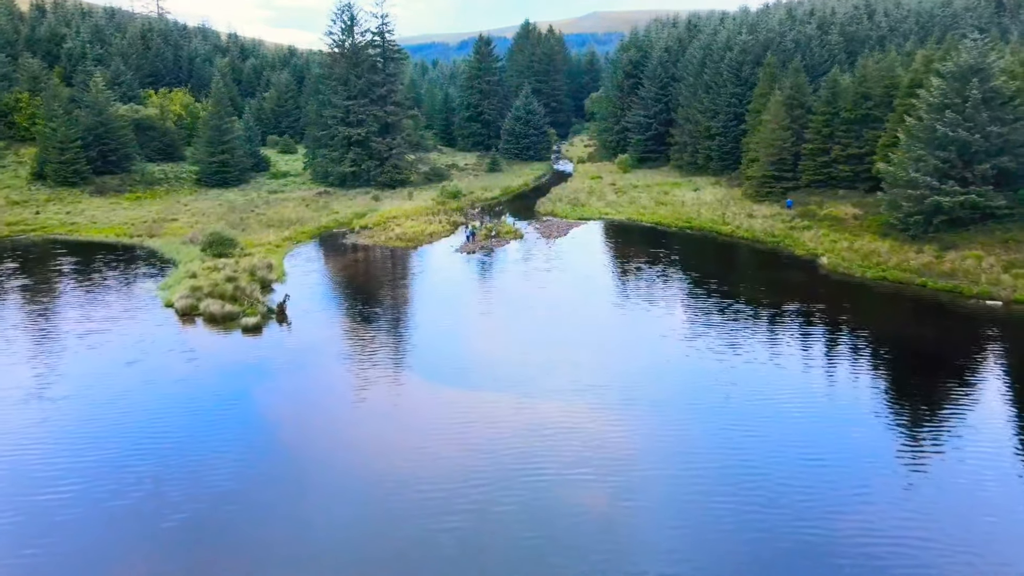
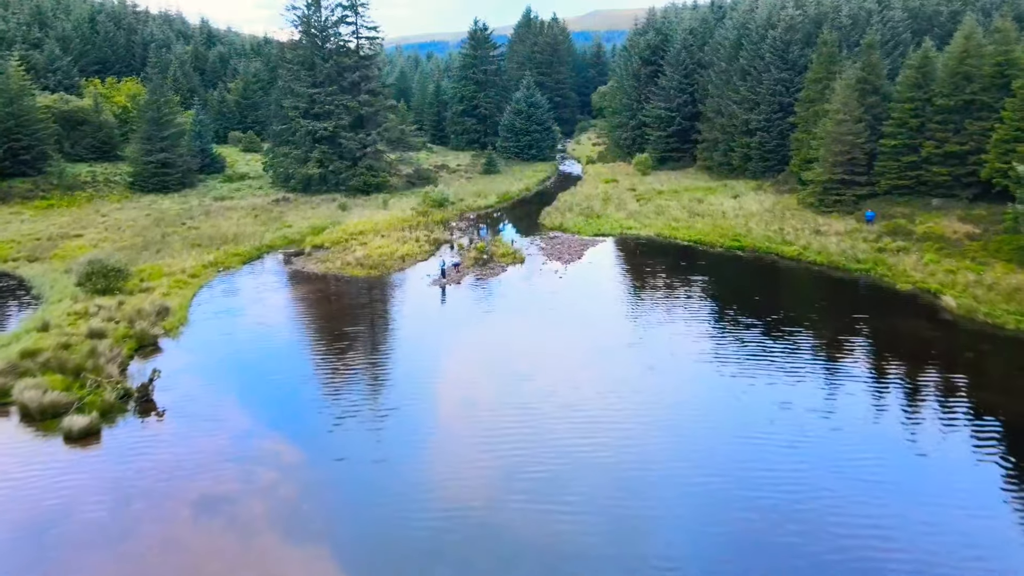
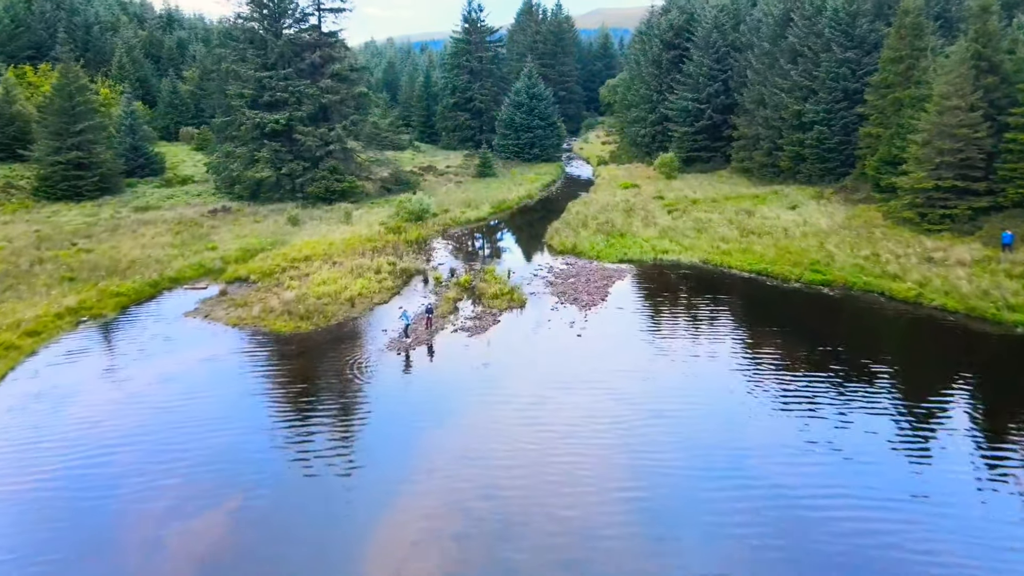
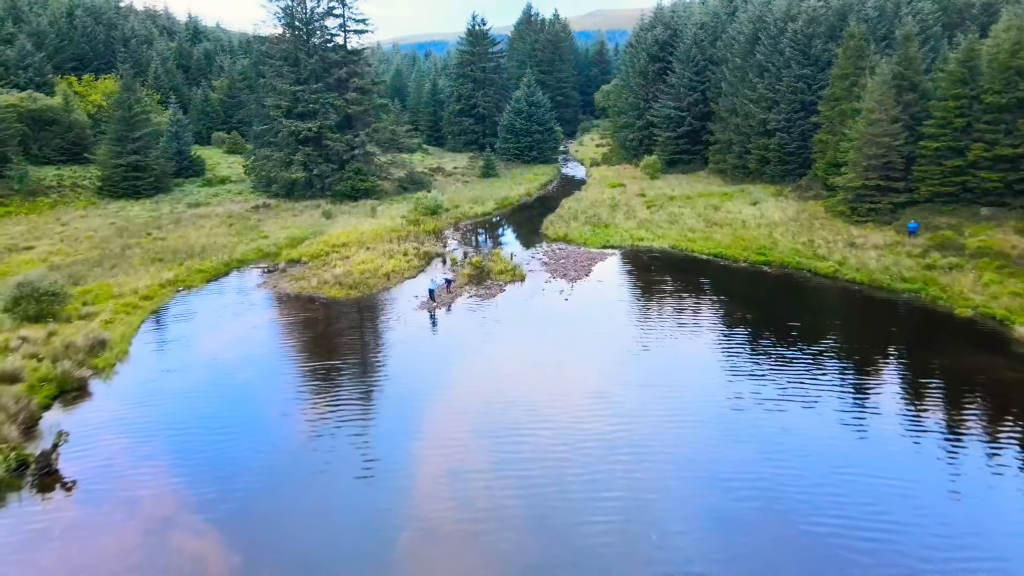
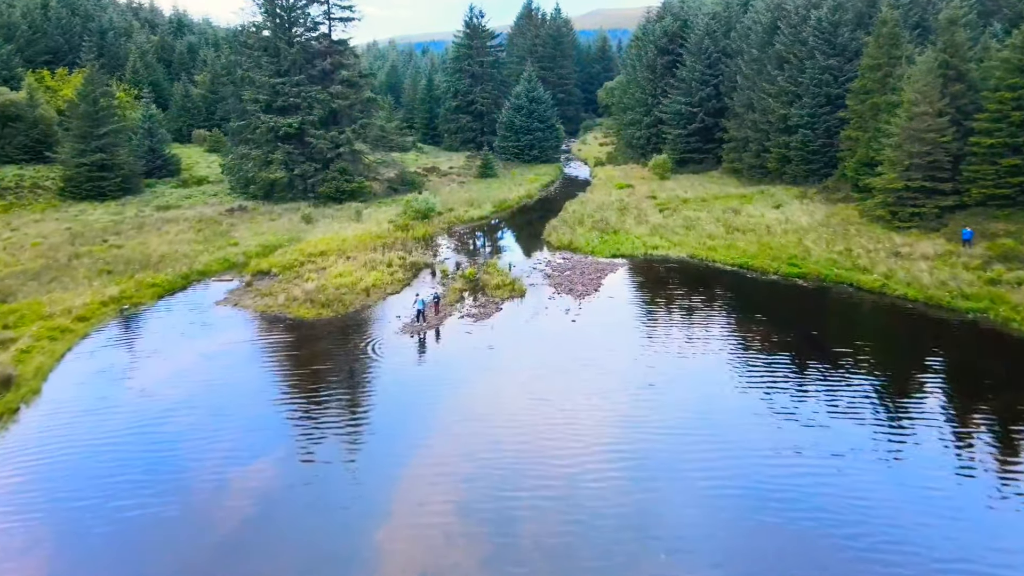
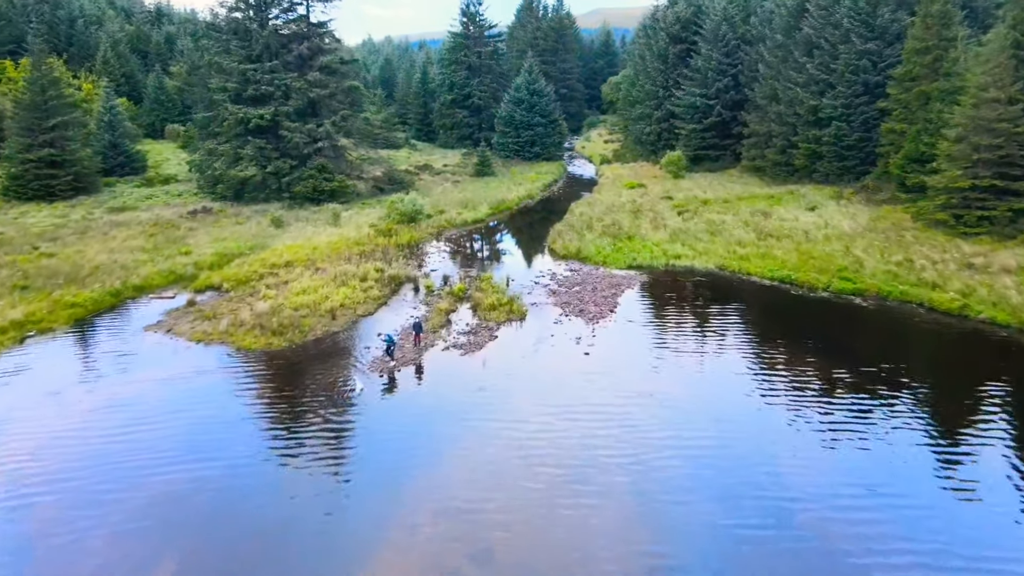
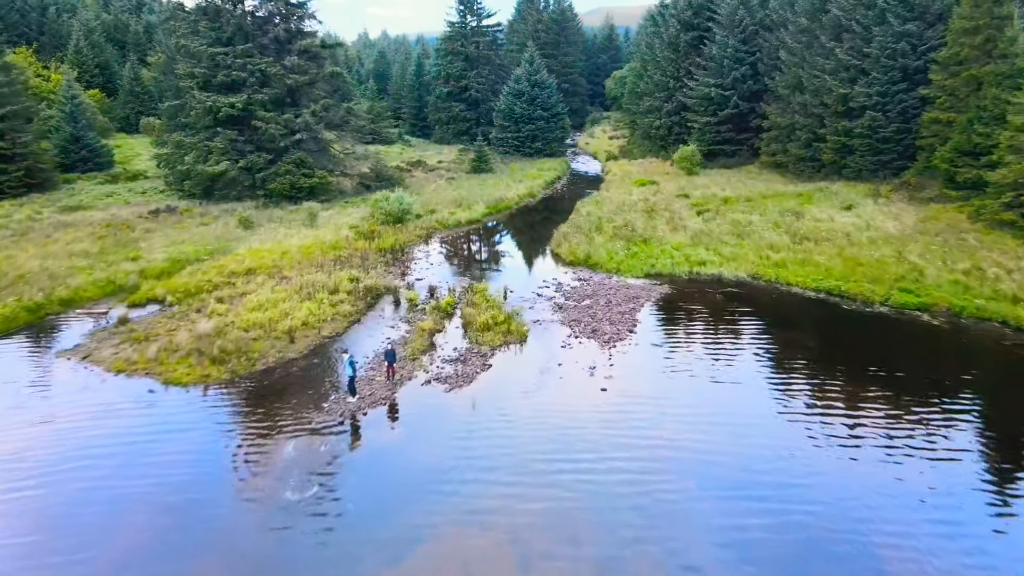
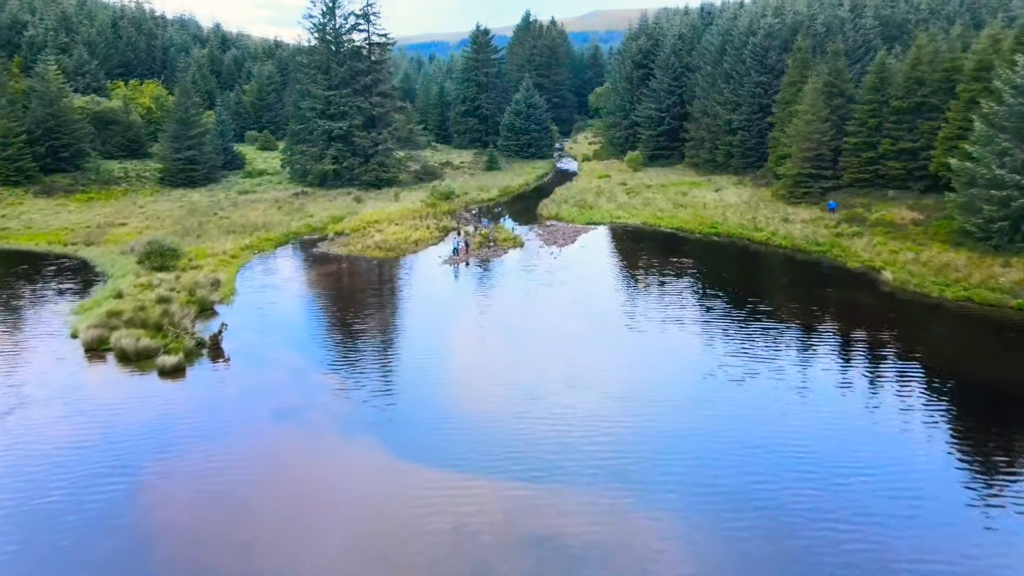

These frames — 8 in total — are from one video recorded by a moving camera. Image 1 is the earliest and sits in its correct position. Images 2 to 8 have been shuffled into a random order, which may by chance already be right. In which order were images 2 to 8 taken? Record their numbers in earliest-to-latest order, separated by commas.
8, 2, 4, 5, 3, 6, 7
